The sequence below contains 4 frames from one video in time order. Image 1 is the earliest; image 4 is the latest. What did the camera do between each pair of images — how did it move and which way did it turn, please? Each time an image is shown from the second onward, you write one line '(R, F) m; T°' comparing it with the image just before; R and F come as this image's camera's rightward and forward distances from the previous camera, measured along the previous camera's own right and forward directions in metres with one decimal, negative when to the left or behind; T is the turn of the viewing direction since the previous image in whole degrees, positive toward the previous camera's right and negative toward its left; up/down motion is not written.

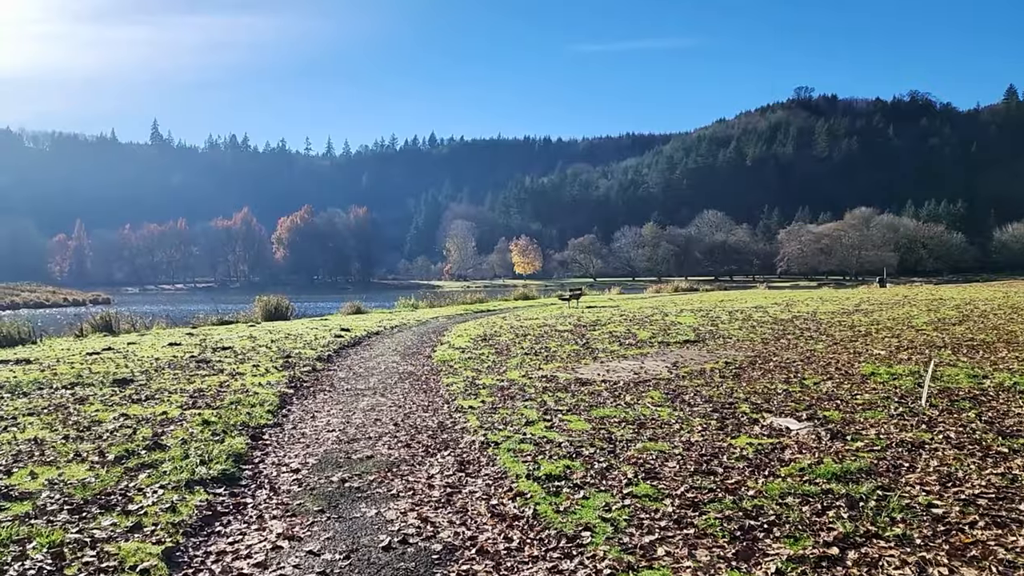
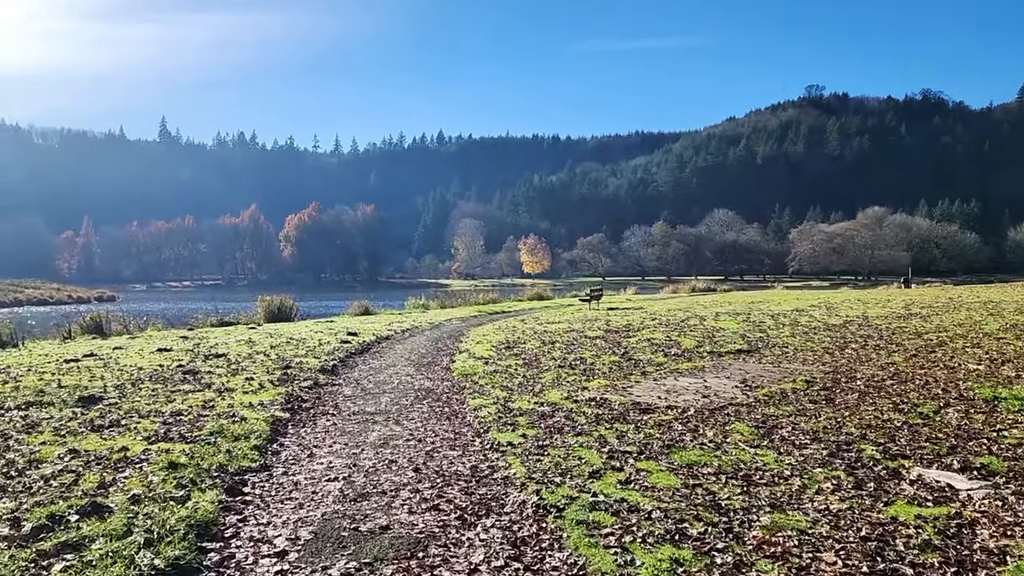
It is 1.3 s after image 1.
(-0.6, +2.9) m; -1°
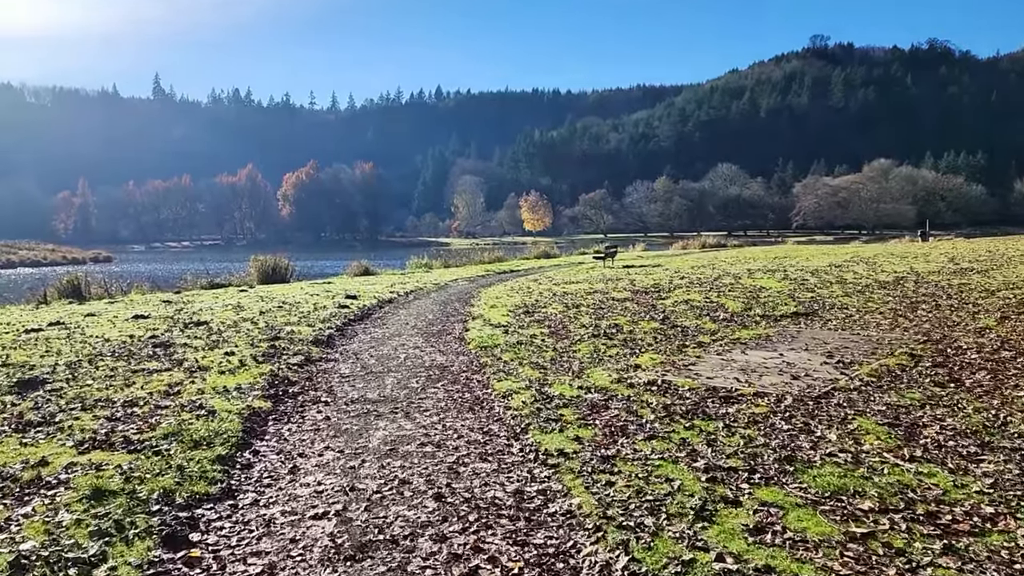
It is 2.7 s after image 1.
(-0.5, +3.0) m; 0°
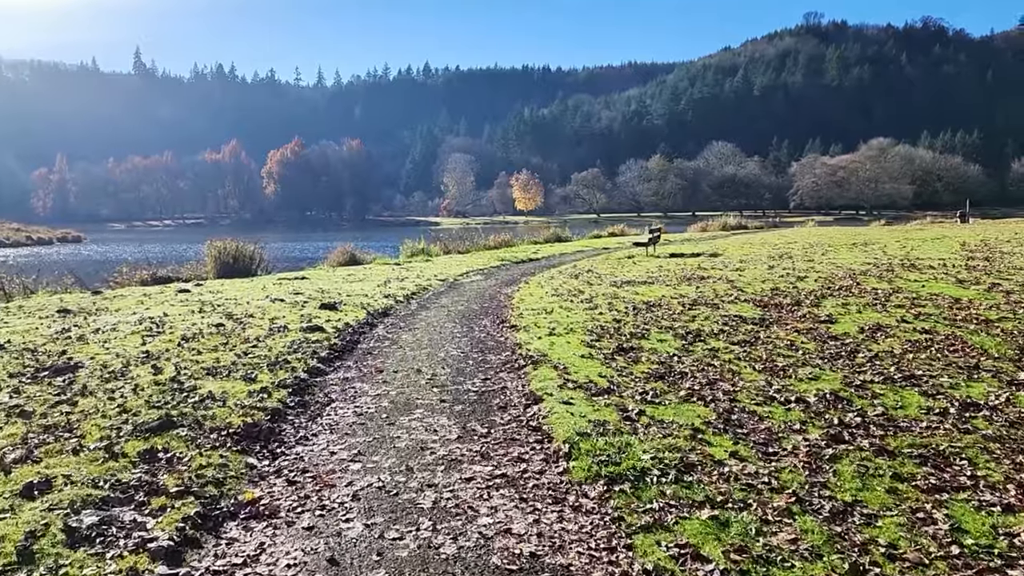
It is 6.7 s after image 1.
(-1.6, +9.0) m; +1°
